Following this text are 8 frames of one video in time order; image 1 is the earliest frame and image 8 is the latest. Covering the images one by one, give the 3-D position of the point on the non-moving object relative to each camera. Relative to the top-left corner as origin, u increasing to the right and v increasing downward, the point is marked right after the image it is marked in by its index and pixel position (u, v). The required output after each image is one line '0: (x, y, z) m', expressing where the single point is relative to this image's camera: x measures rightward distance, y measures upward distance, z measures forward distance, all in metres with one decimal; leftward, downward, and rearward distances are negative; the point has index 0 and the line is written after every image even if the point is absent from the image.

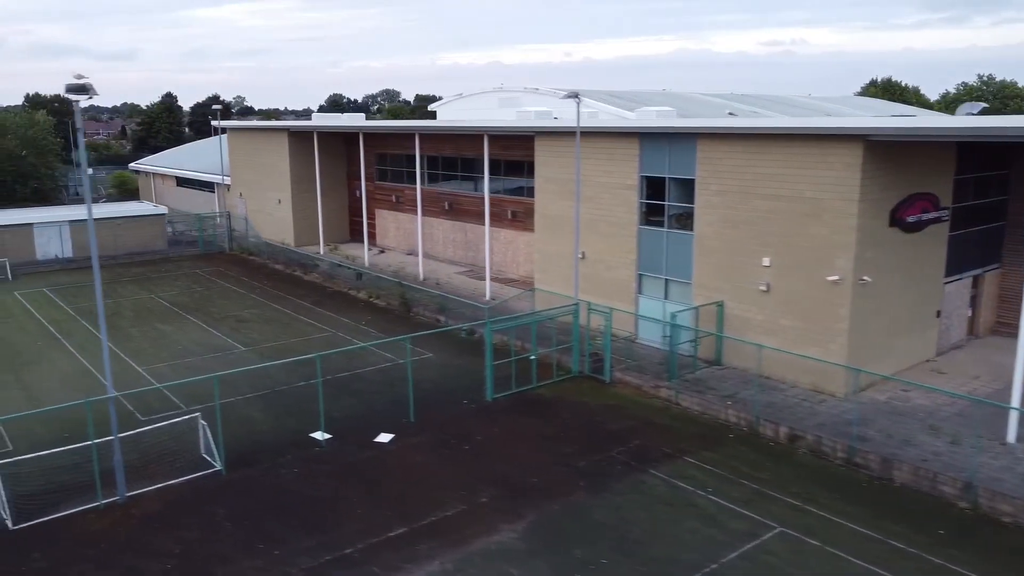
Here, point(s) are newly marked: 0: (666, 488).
0: (+2.7, -3.5, +13.8) m
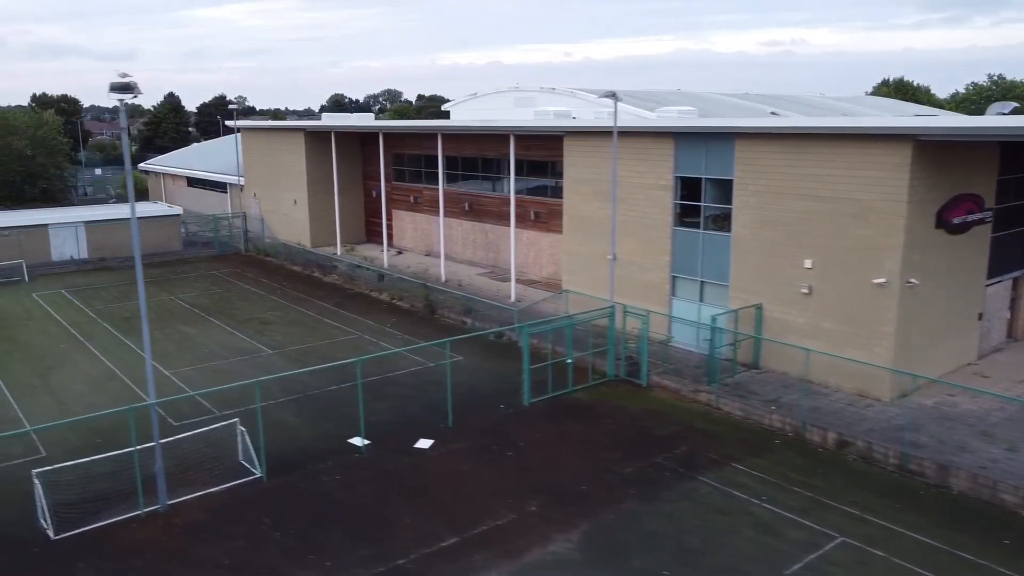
0: (+3.5, -3.5, +13.5) m
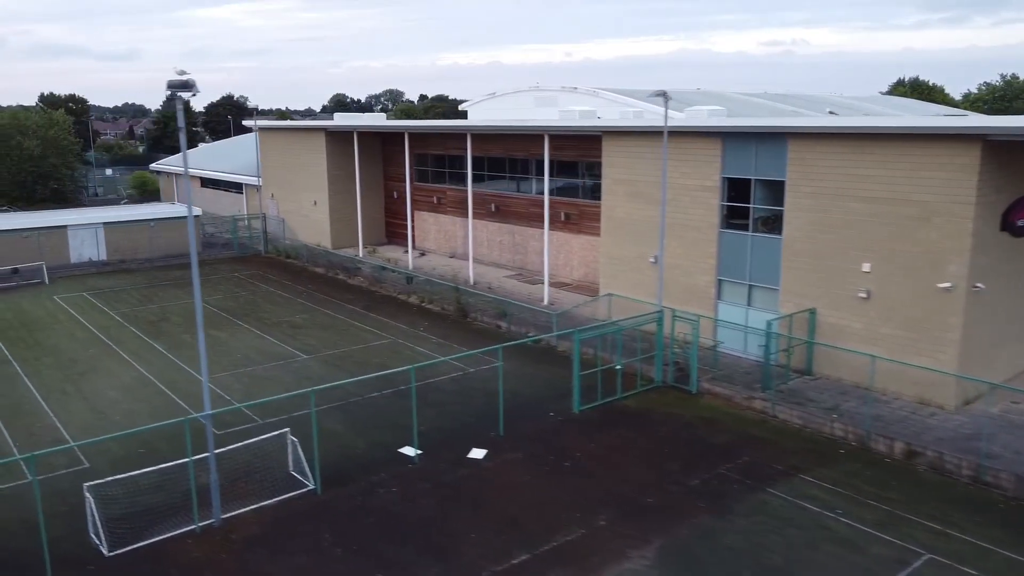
0: (+4.6, -3.6, +13.0) m
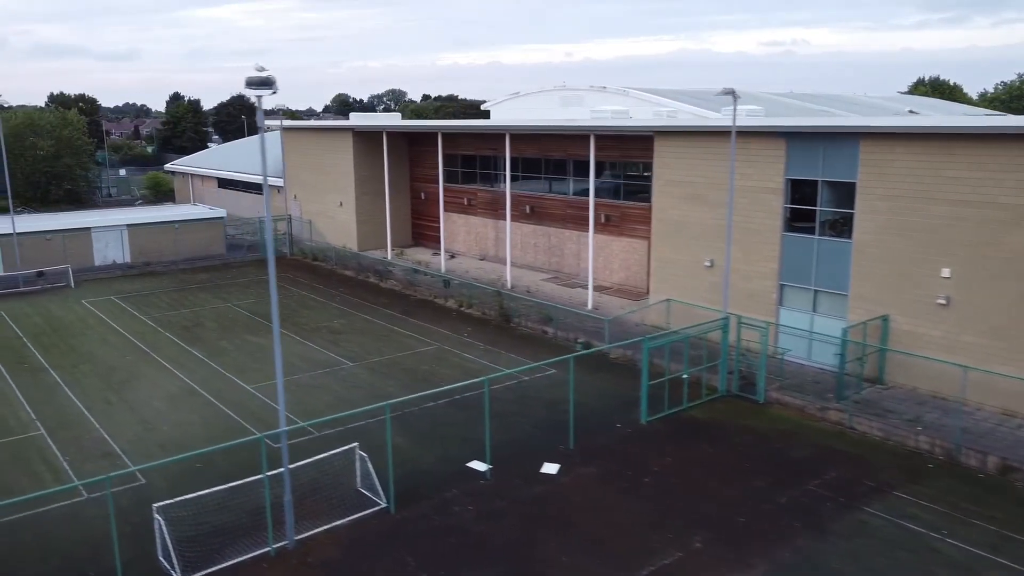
0: (+5.9, -3.8, +12.4) m
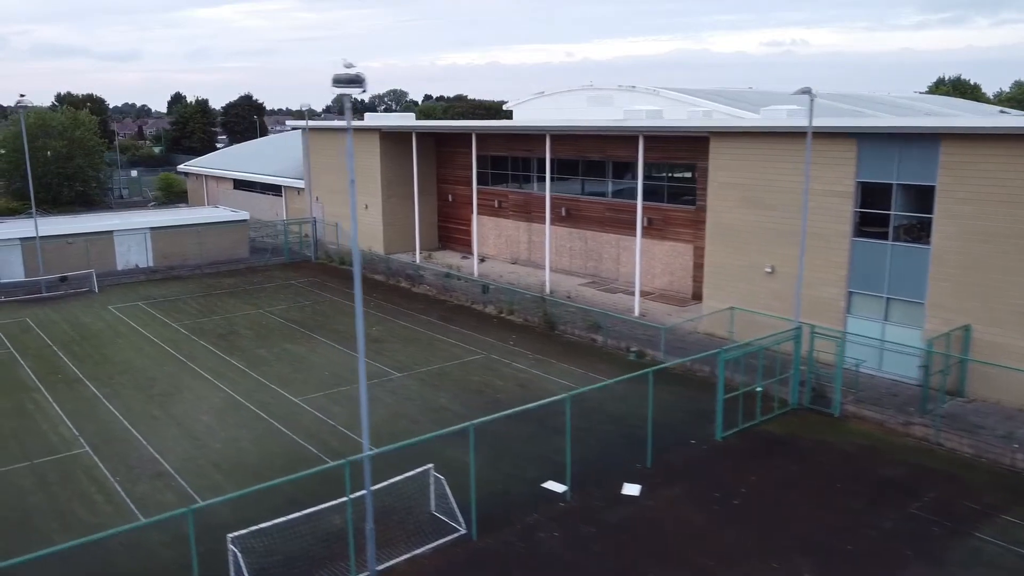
0: (+7.3, -3.9, +11.6) m
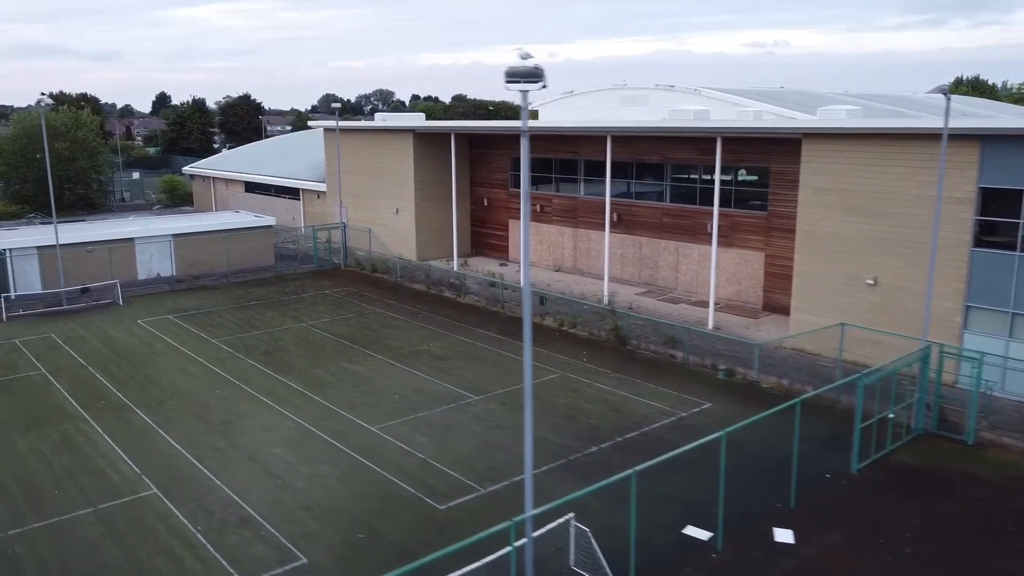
0: (+9.4, -4.2, +10.2) m
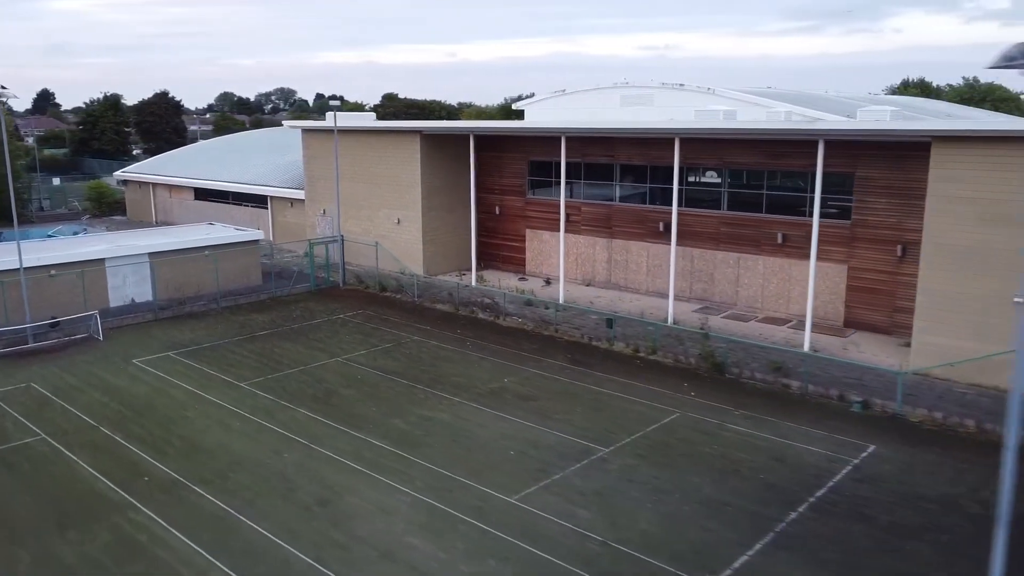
0: (+13.0, -4.6, +8.6) m
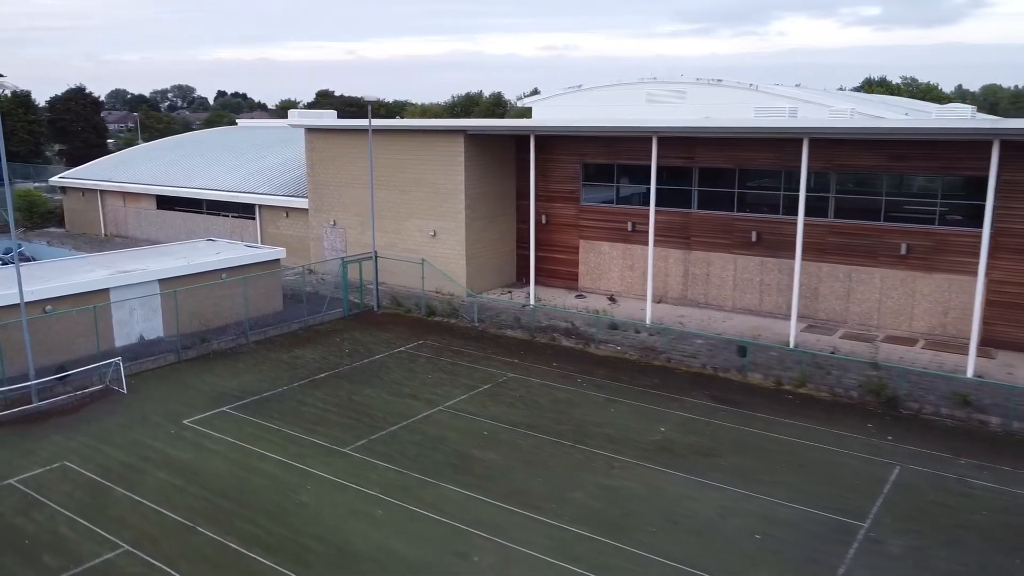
0: (+17.4, -4.9, +7.1) m
